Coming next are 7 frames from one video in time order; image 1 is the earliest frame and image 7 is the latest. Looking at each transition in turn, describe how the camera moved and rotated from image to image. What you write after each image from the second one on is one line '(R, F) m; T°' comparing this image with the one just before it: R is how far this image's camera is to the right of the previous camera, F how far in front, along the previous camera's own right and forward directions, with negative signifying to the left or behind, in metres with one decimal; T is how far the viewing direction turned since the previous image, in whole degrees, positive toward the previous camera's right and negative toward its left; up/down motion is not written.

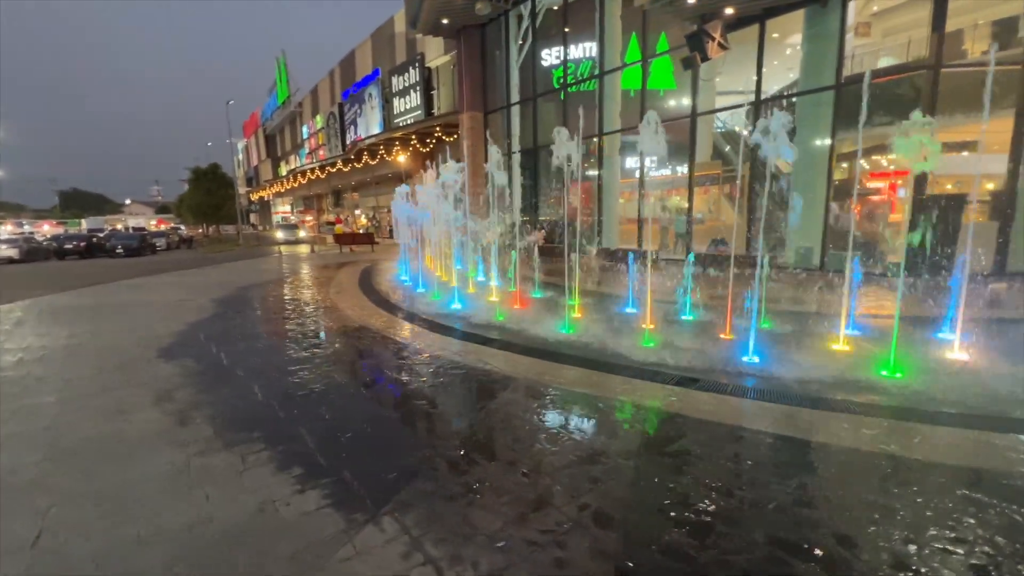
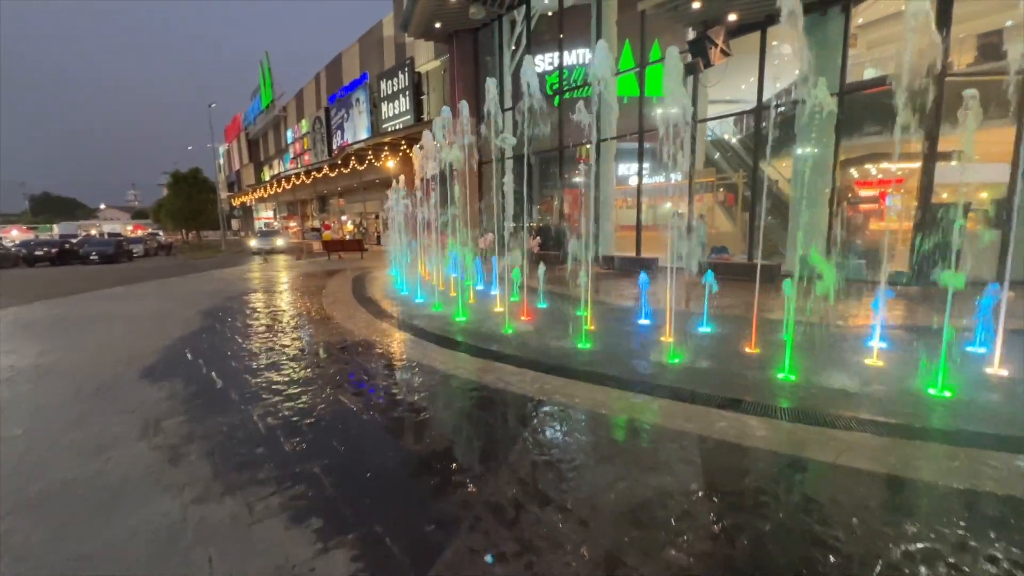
(-0.4, +0.4) m; +2°
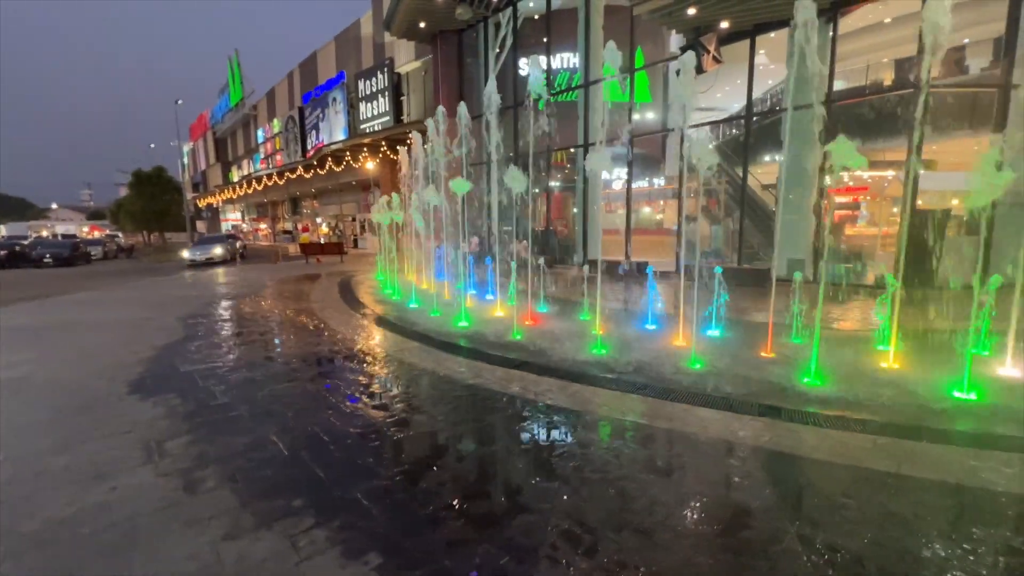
(-0.5, +0.2) m; +3°
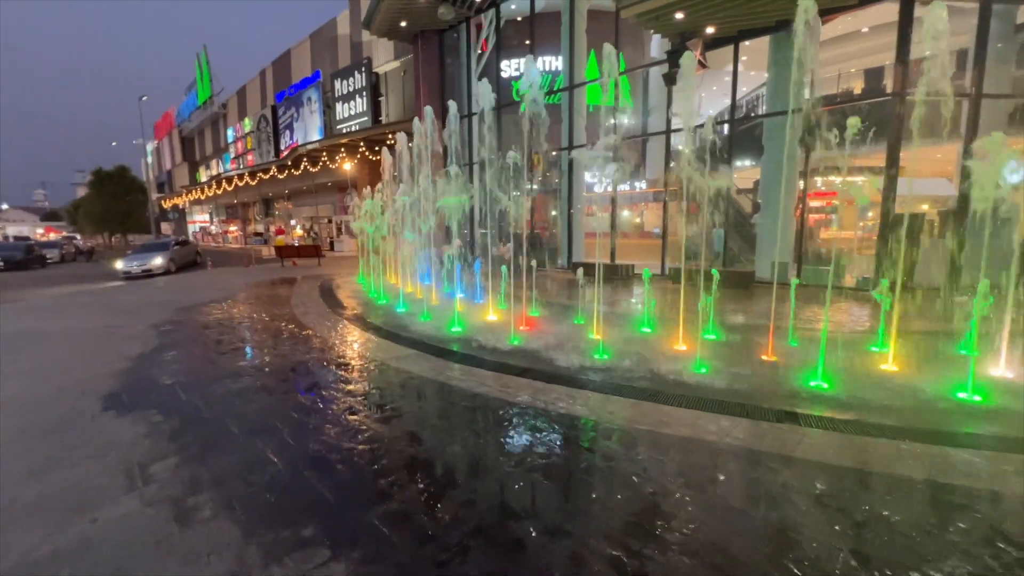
(-0.3, +0.2) m; +3°
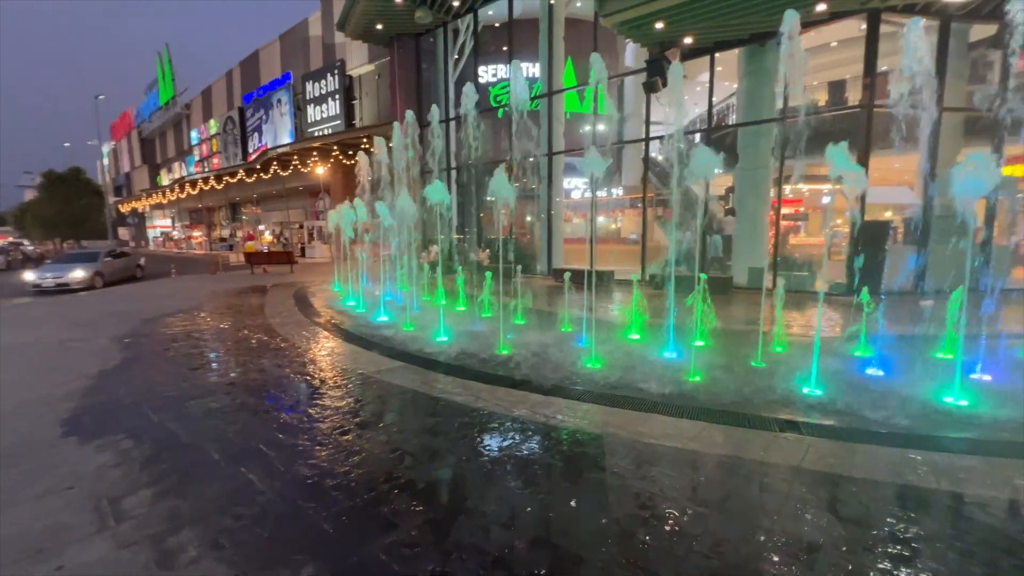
(-0.2, +0.1) m; +3°
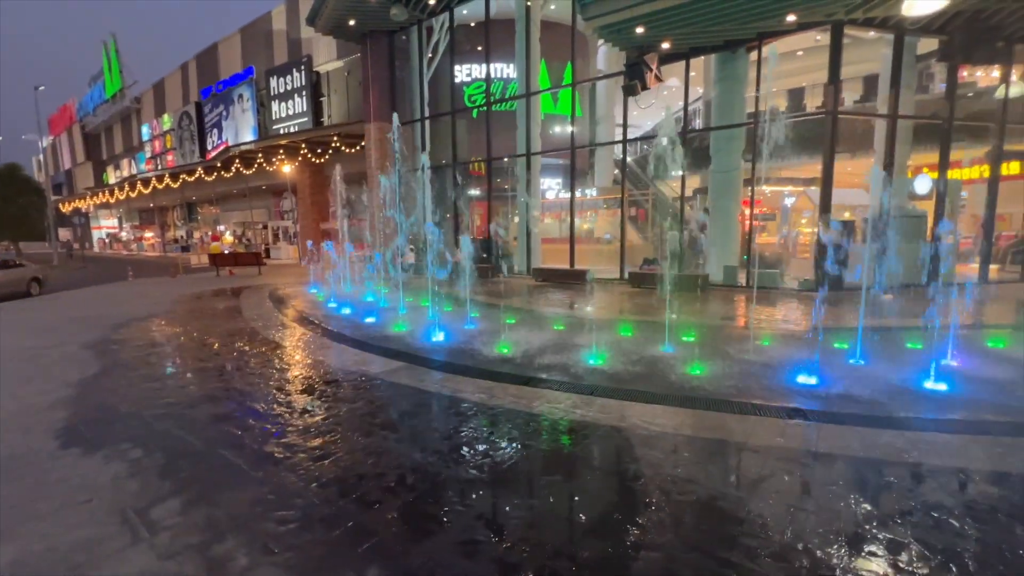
(-0.5, 0.0) m; +4°
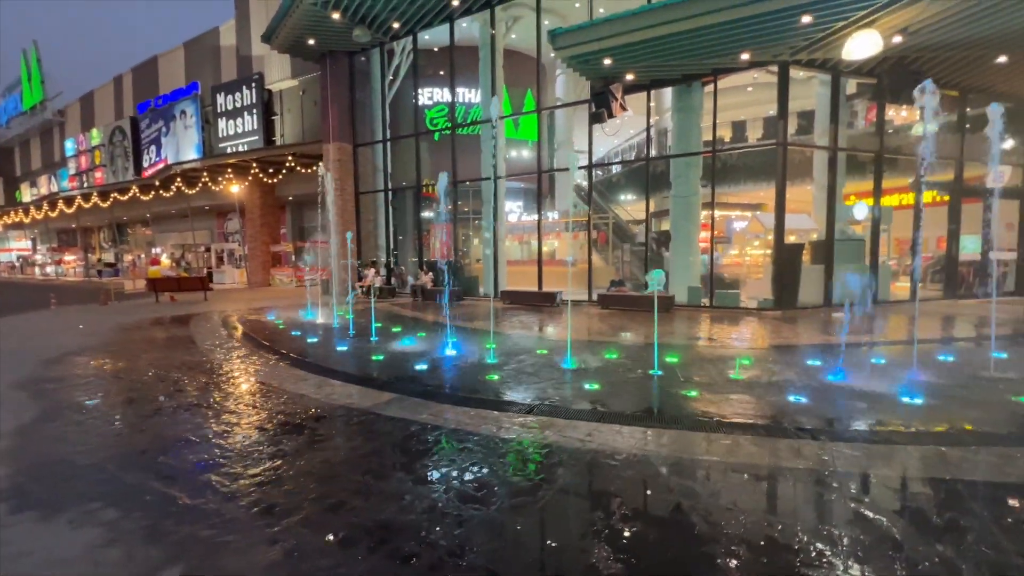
(-0.5, +0.2) m; +6°
